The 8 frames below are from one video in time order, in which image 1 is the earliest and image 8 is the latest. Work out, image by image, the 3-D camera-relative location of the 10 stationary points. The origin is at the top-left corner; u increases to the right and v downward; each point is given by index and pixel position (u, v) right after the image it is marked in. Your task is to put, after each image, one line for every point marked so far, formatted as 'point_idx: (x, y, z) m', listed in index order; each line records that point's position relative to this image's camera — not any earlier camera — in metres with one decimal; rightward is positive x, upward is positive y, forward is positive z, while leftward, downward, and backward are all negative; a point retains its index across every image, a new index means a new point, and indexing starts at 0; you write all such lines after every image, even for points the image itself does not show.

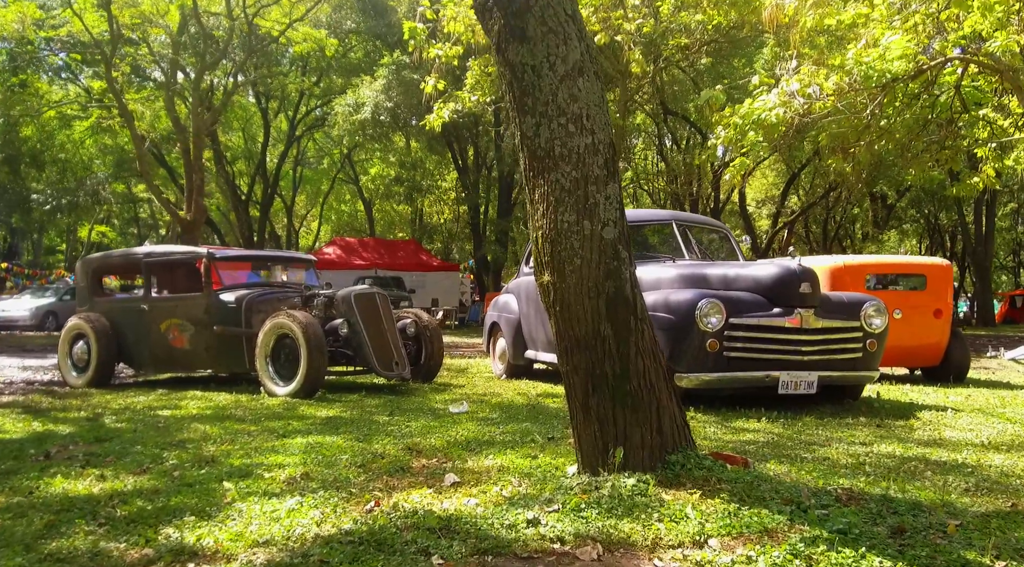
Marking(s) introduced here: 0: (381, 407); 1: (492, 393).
0: (-1.2, -1.2, +8.4) m
1: (-0.2, -1.2, +9.6) m
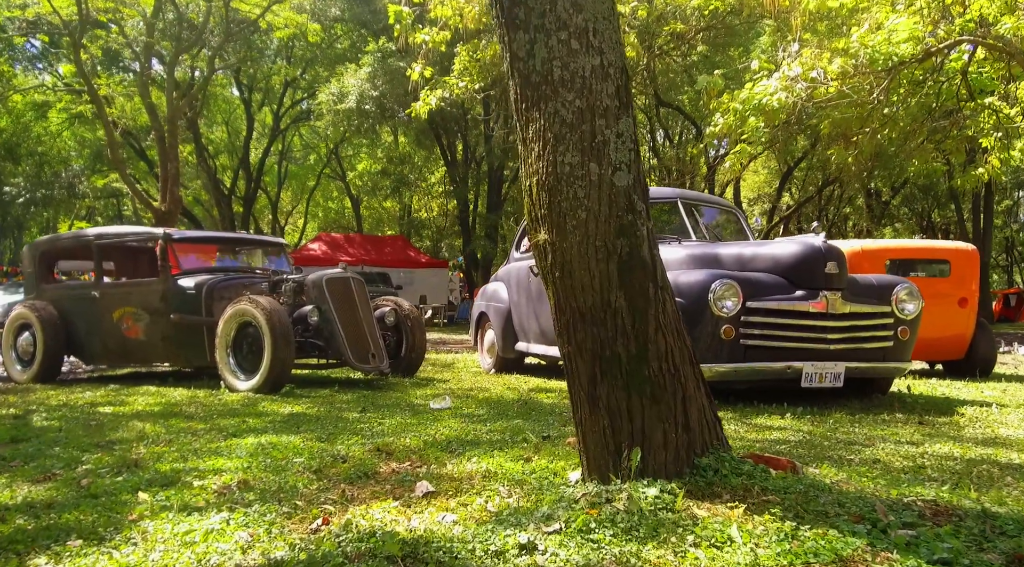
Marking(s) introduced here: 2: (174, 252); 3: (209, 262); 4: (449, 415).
0: (-1.3, -1.0, +7.5) m
1: (-0.3, -1.0, +8.7) m
2: (-3.6, +0.4, +9.6) m
3: (-3.3, +0.2, +9.9) m
4: (-0.5, -1.0, +6.6) m
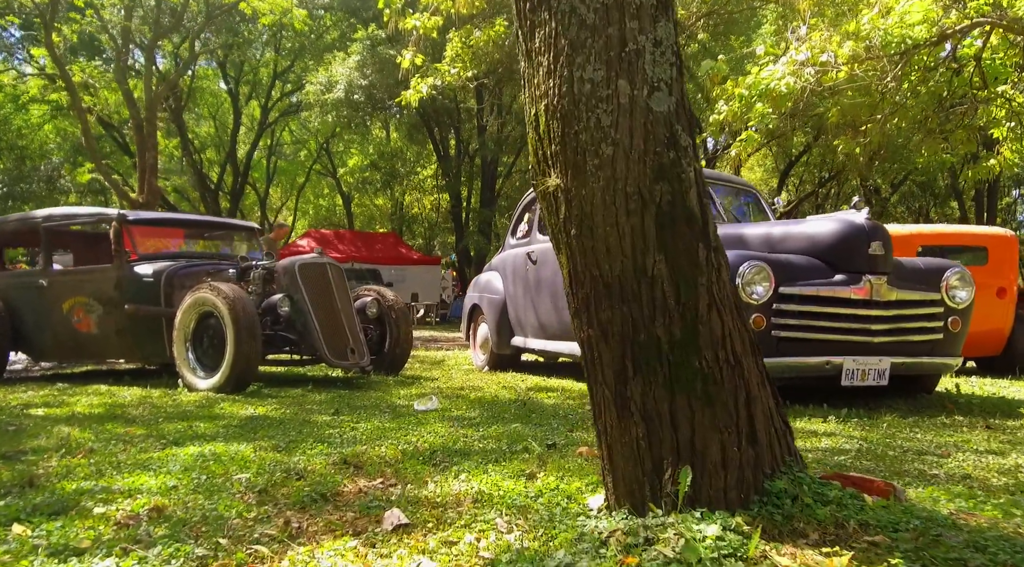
0: (-1.3, -0.9, +6.5) m
1: (-0.4, -0.9, +7.7) m
2: (-3.6, +0.5, +8.7) m
3: (-3.3, +0.4, +8.9) m
4: (-0.5, -0.8, +5.7) m
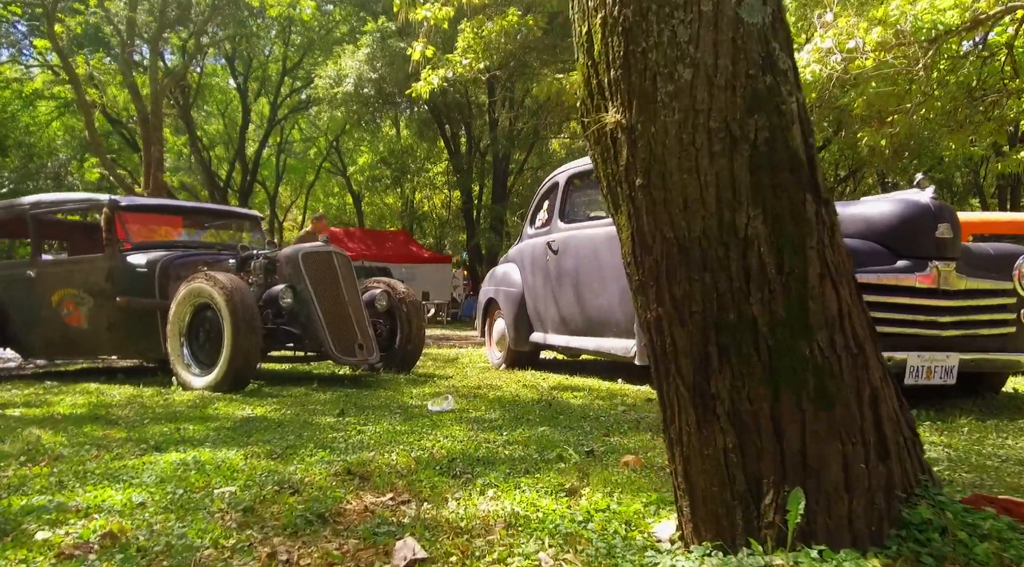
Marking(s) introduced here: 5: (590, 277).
0: (-1.2, -0.8, +5.9) m
1: (-0.2, -0.8, +7.1) m
2: (-3.4, +0.6, +8.1) m
3: (-3.1, +0.4, +8.4) m
4: (-0.3, -0.8, +5.1) m
5: (+0.7, +0.1, +7.8) m
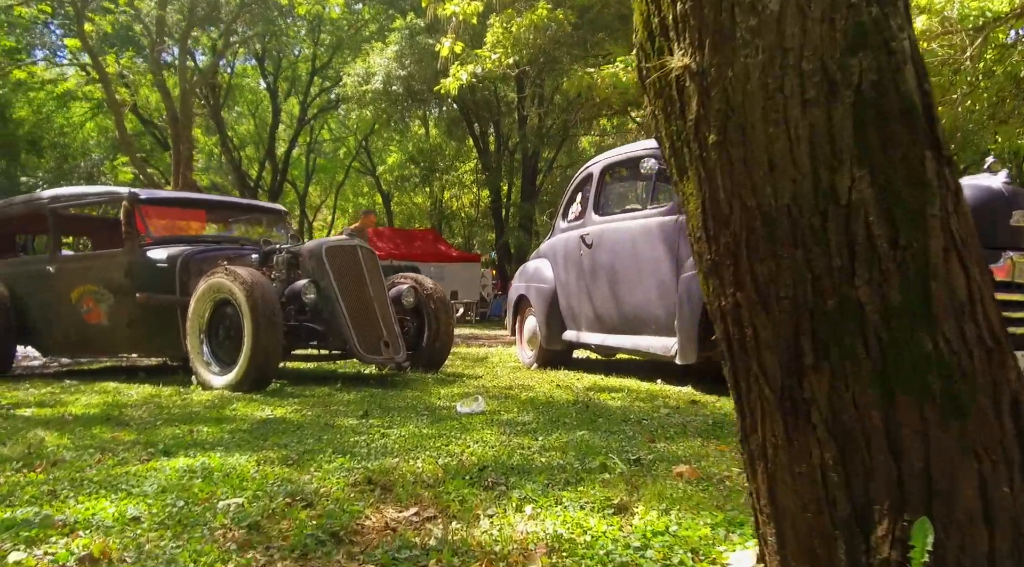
0: (-1.0, -0.8, +5.6) m
1: (+0.1, -0.8, +6.8) m
2: (-3.1, +0.6, +7.9) m
3: (-2.8, +0.5, +8.1) m
4: (-0.2, -0.7, +4.7) m
5: (+0.9, +0.1, +7.4) m
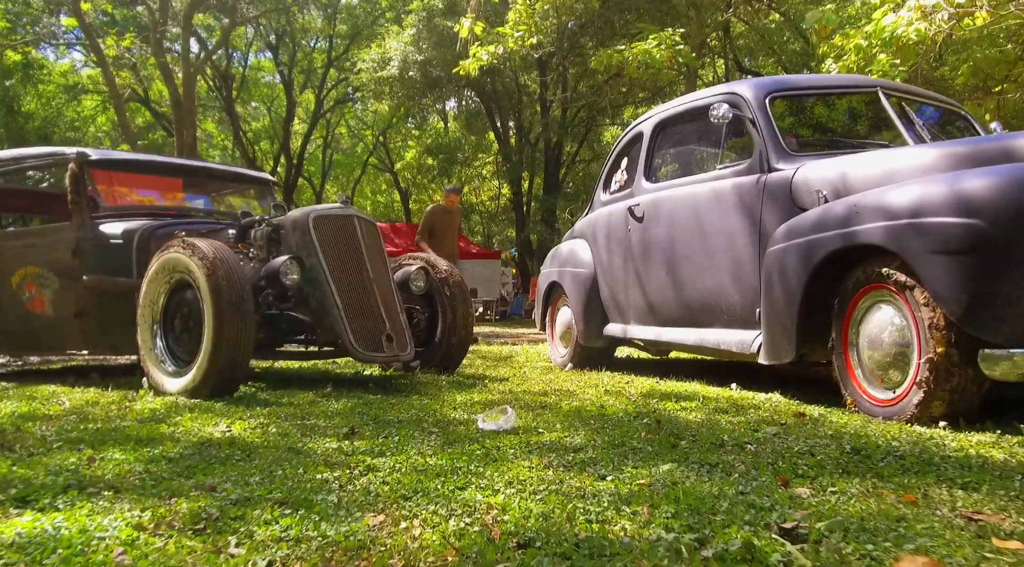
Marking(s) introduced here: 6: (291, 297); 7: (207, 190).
0: (-0.8, -0.6, +4.2) m
1: (+0.3, -0.6, +5.3) m
2: (-2.9, +0.7, +6.5) m
3: (-2.6, +0.6, +6.7) m
4: (0.0, -0.6, +3.3) m
5: (+1.2, +0.2, +5.9) m
6: (-1.4, -0.1, +5.6) m
7: (-2.4, +0.7, +7.1) m
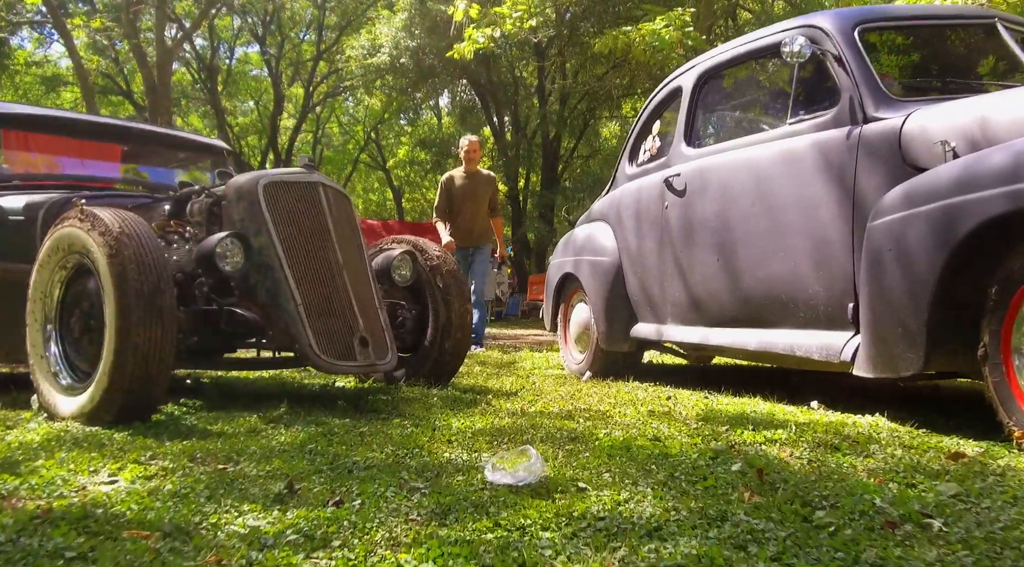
0: (-0.7, -0.6, +2.9) m
1: (+0.3, -0.6, +4.0) m
2: (-2.9, +0.8, +5.1) m
3: (-2.6, +0.7, +5.4) m
4: (+0.1, -0.5, +2.0) m
5: (+1.2, +0.3, +4.6) m
6: (-1.3, 0.0, +4.2) m
7: (-2.4, +0.8, +5.8) m
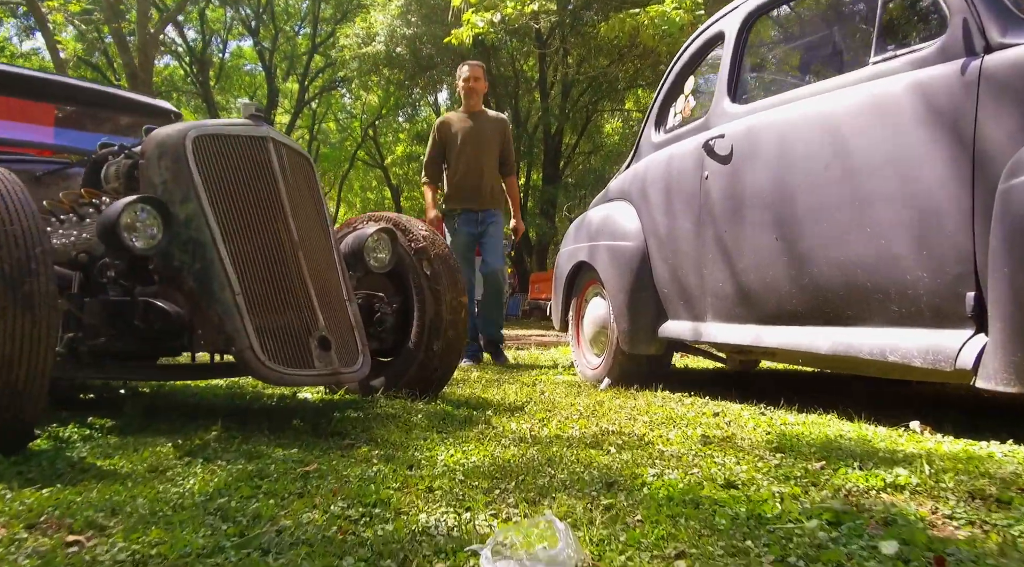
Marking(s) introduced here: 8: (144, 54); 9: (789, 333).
0: (-0.7, -0.5, +1.9) m
1: (+0.4, -0.5, +3.0) m
2: (-2.8, +0.8, +4.1) m
3: (-2.5, +0.7, +4.4) m
4: (+0.1, -0.5, +0.9) m
5: (+1.2, +0.3, +3.6) m
6: (-1.3, 0.0, +3.2) m
7: (-2.3, +0.8, +4.8) m
8: (-7.8, +4.9, +19.1) m
9: (+1.2, -0.2, +3.8) m
